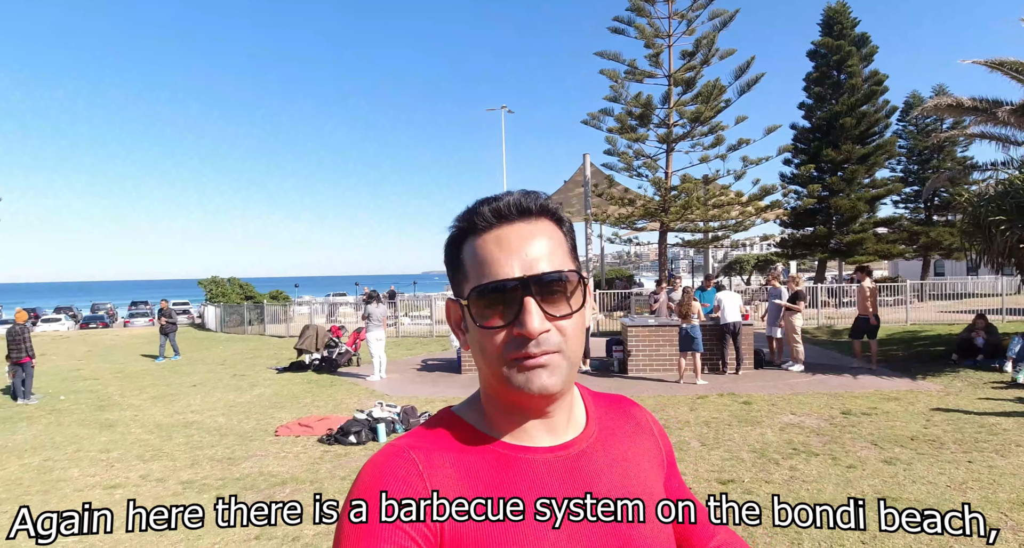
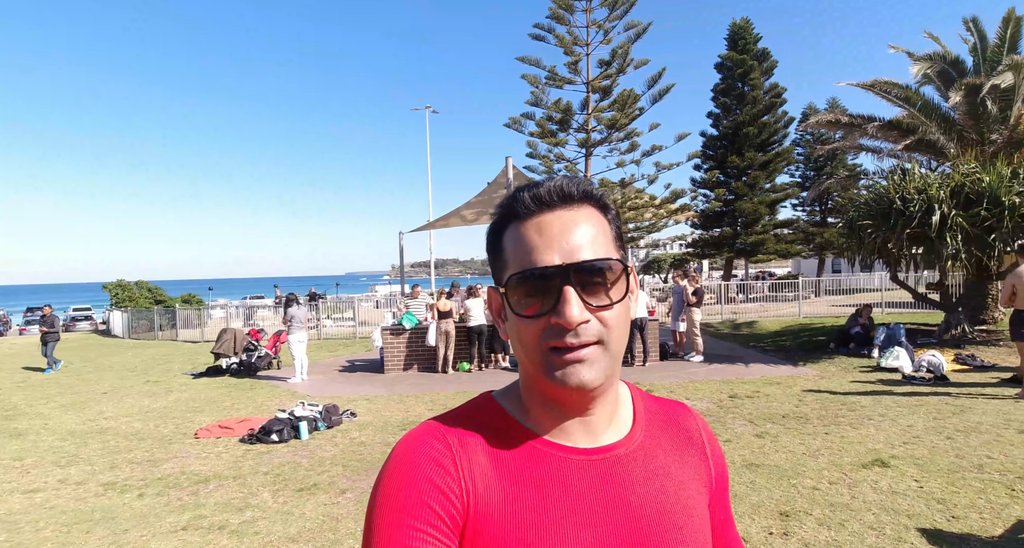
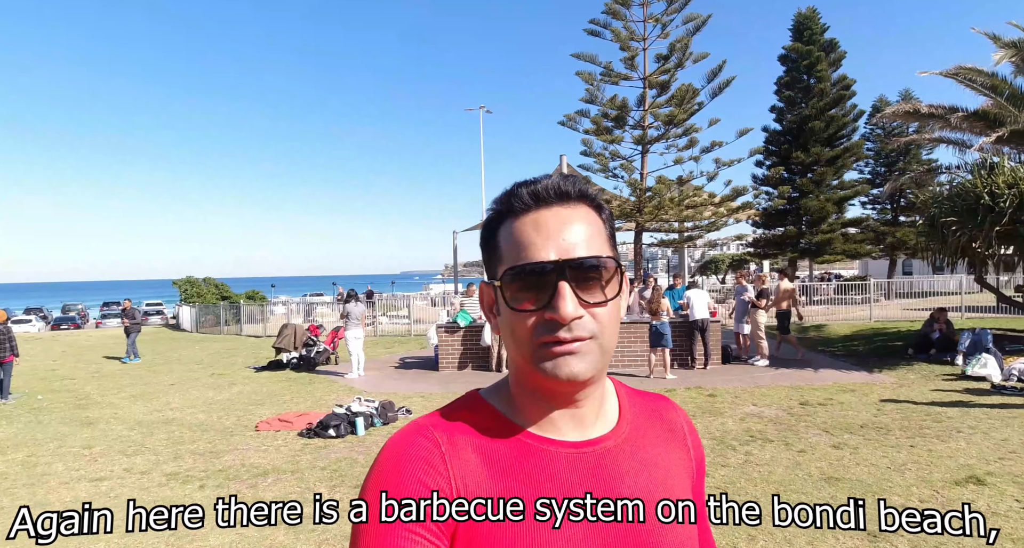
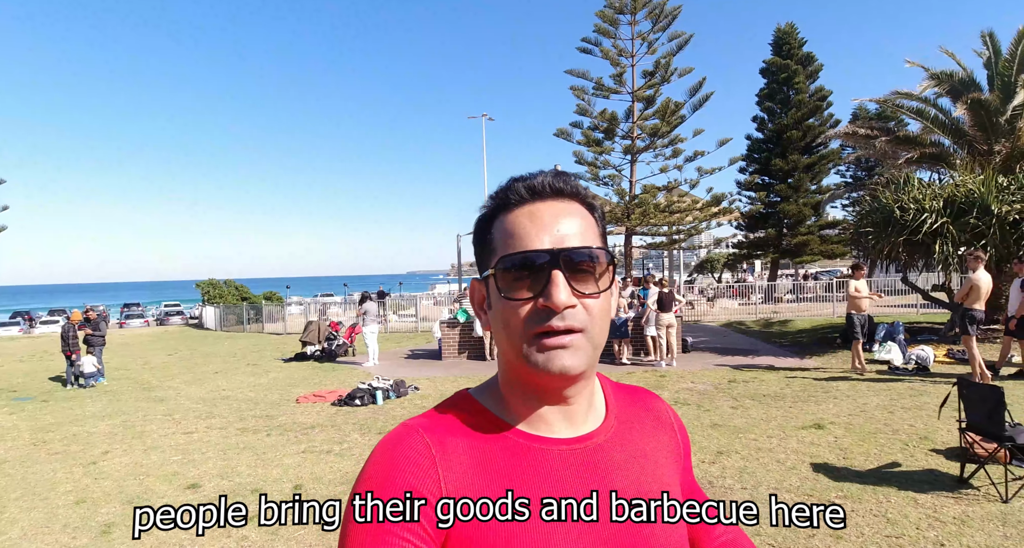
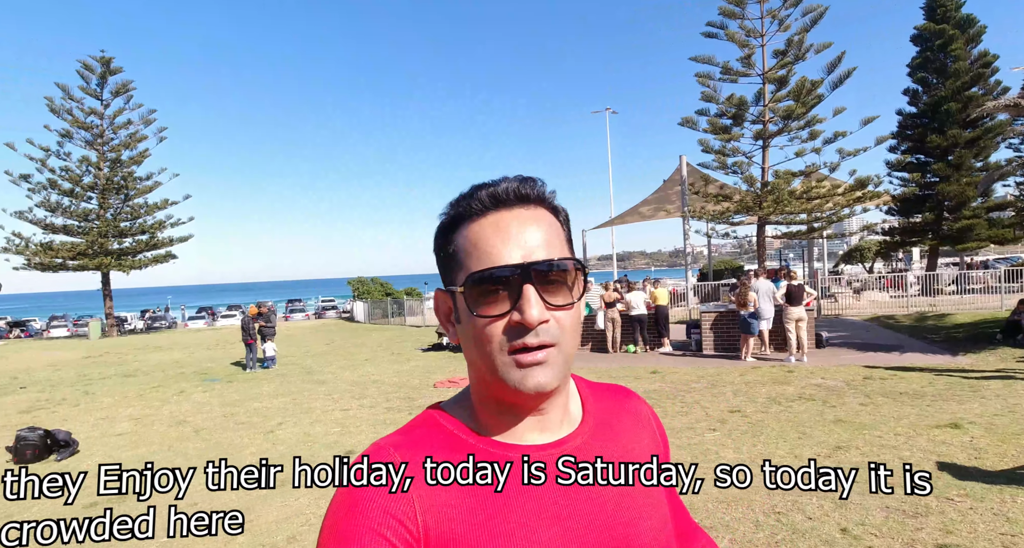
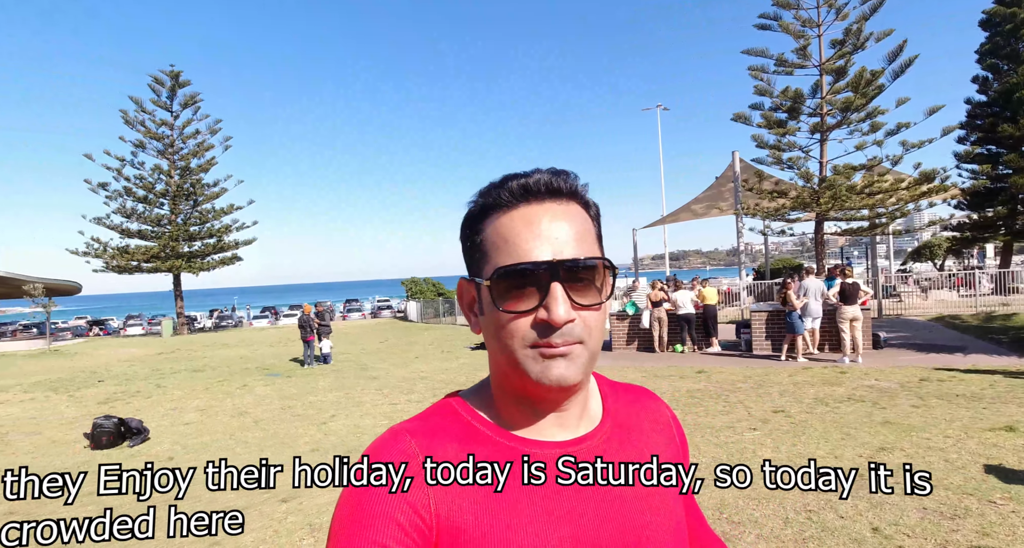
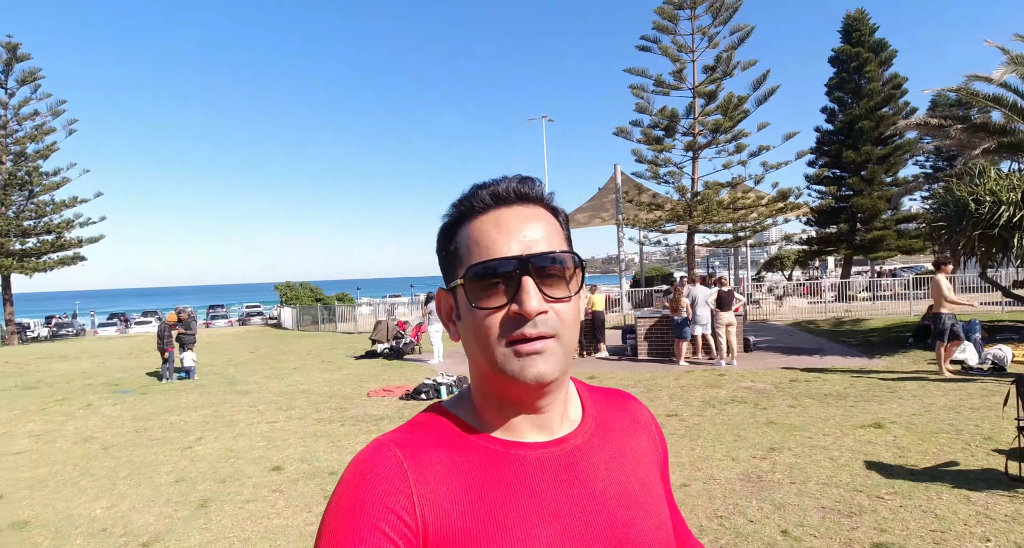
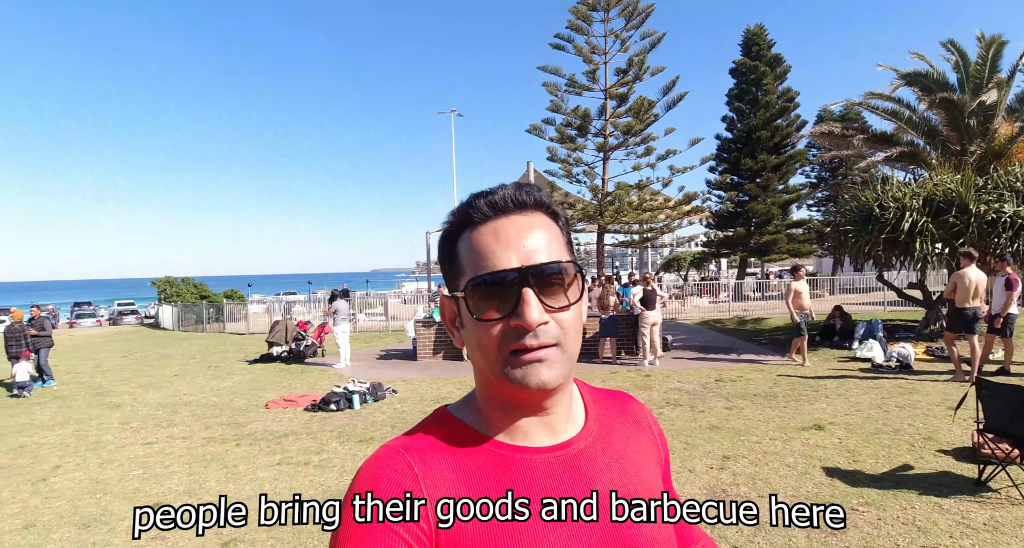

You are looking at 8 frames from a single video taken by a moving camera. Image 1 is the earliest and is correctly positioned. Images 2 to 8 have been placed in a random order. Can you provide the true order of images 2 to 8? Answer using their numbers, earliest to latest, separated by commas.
3, 2, 8, 4, 7, 5, 6
